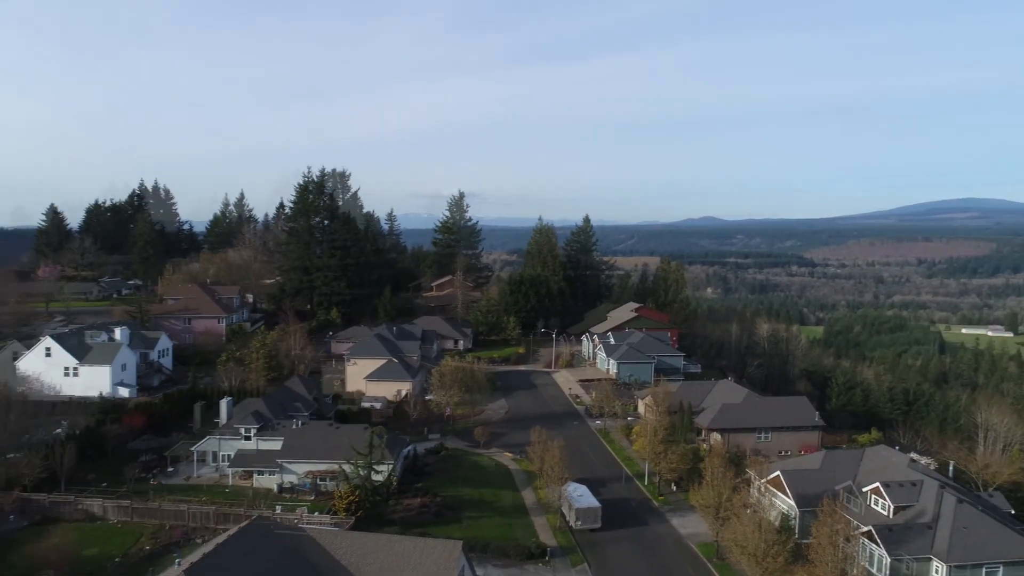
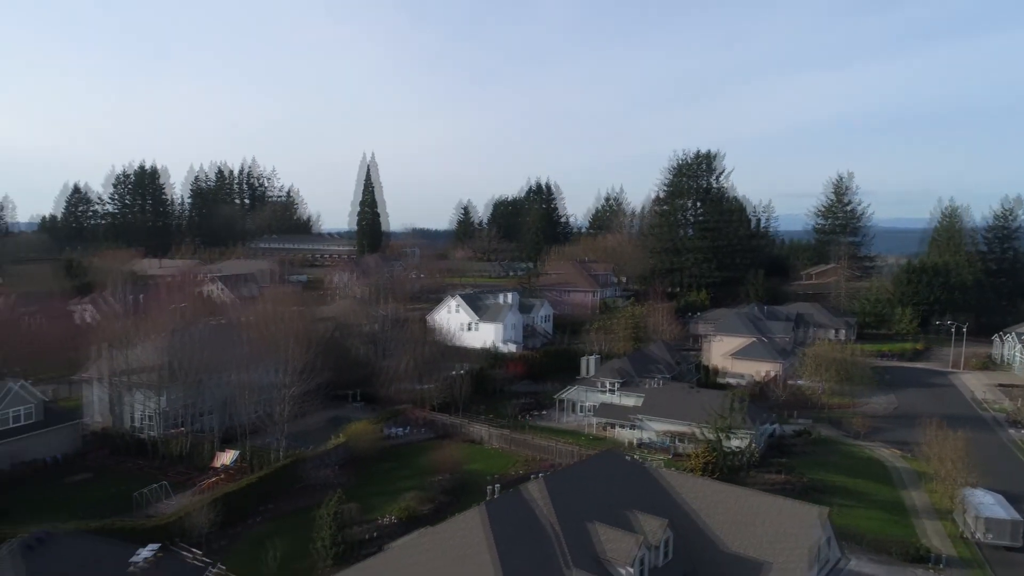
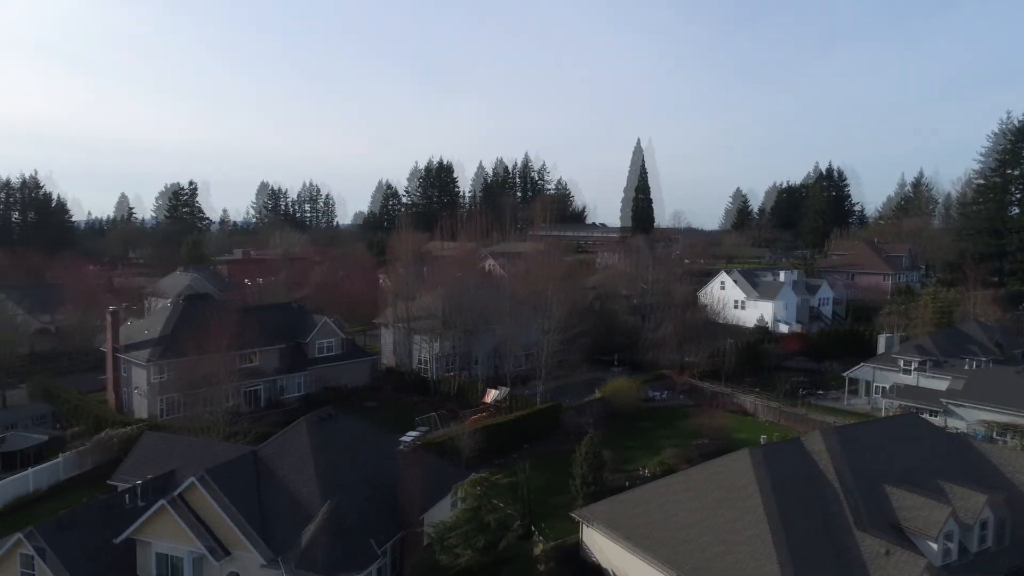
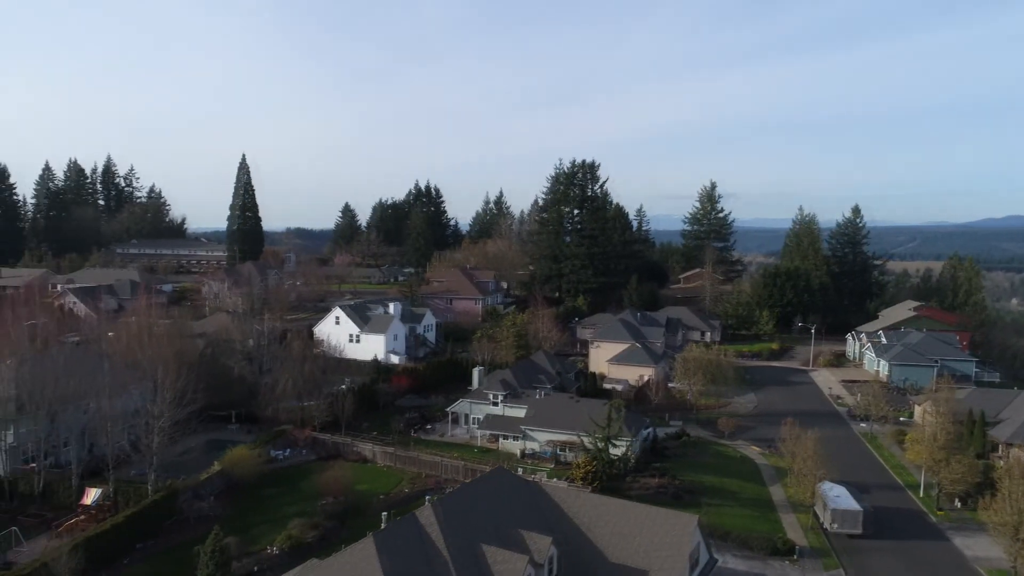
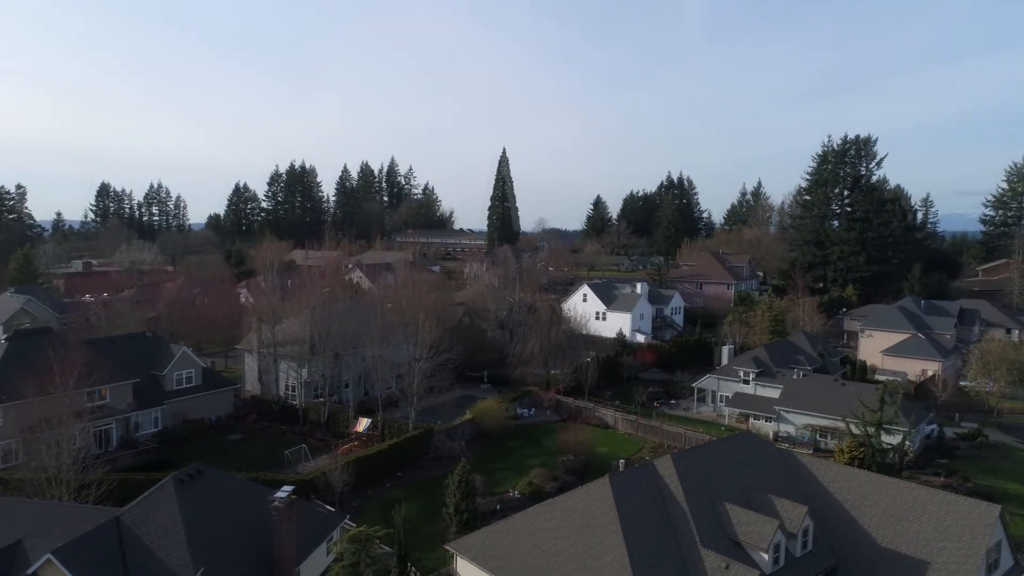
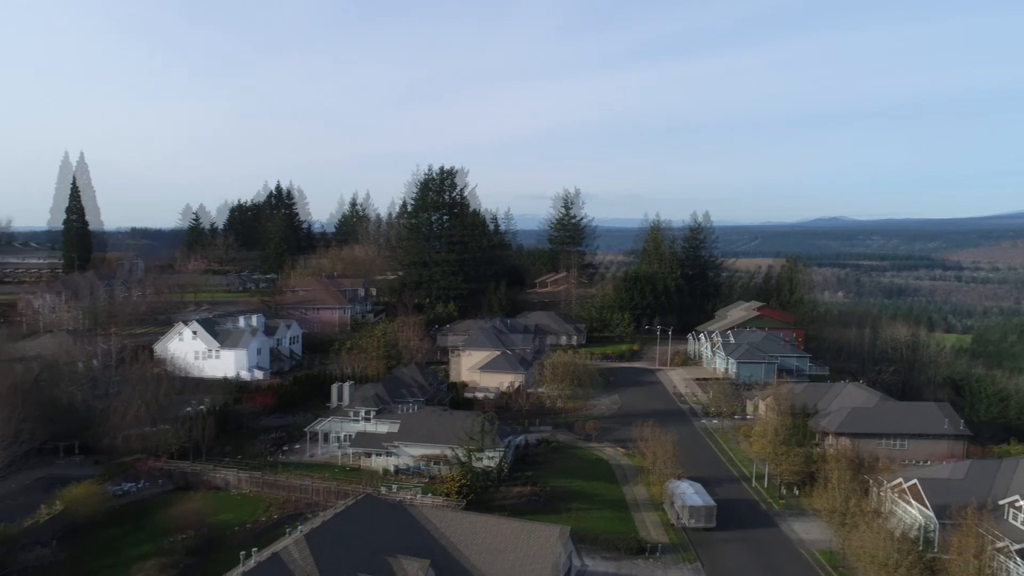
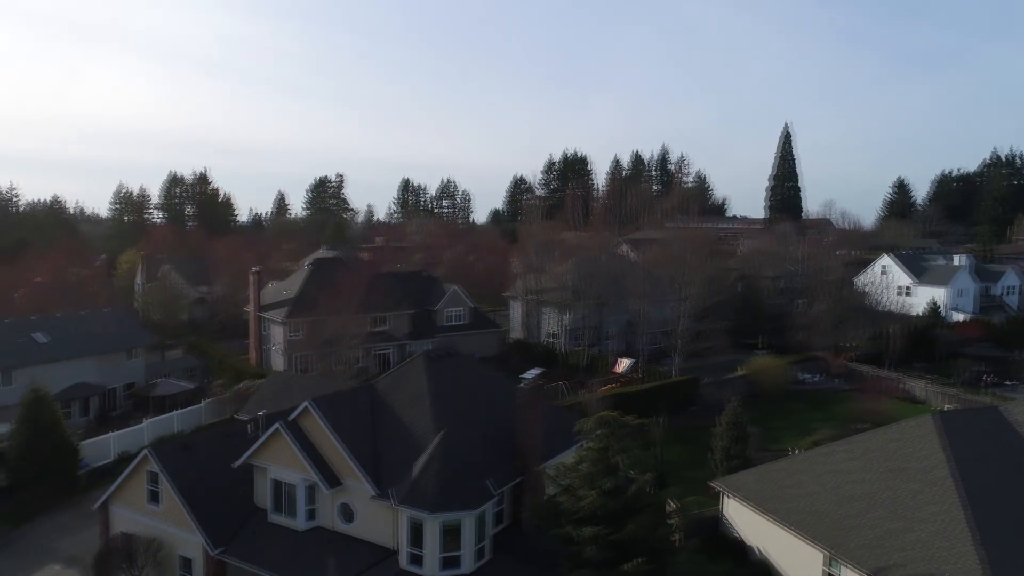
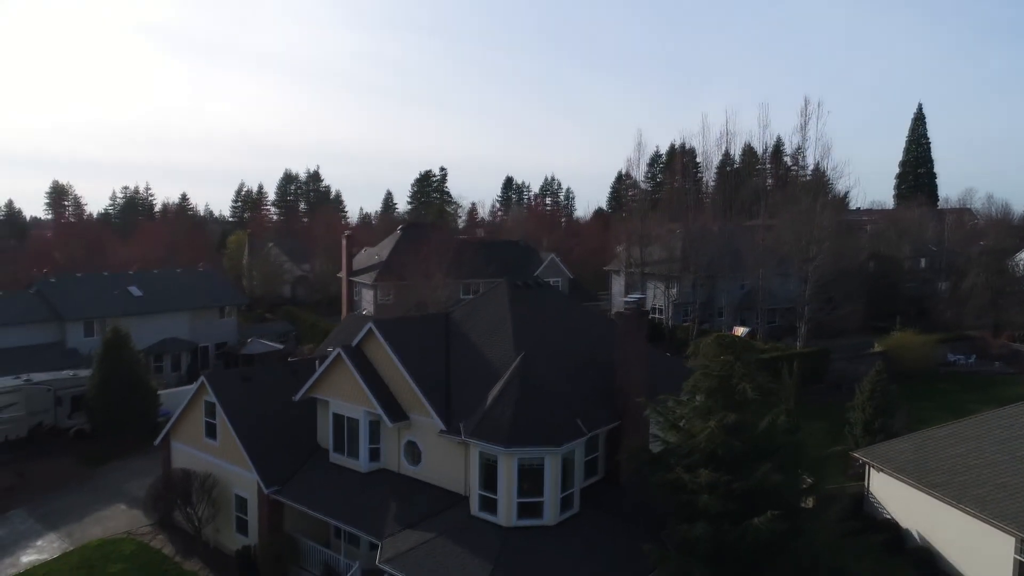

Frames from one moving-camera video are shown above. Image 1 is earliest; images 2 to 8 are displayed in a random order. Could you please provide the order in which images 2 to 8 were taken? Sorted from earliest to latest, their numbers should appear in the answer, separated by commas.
6, 4, 2, 5, 3, 7, 8
